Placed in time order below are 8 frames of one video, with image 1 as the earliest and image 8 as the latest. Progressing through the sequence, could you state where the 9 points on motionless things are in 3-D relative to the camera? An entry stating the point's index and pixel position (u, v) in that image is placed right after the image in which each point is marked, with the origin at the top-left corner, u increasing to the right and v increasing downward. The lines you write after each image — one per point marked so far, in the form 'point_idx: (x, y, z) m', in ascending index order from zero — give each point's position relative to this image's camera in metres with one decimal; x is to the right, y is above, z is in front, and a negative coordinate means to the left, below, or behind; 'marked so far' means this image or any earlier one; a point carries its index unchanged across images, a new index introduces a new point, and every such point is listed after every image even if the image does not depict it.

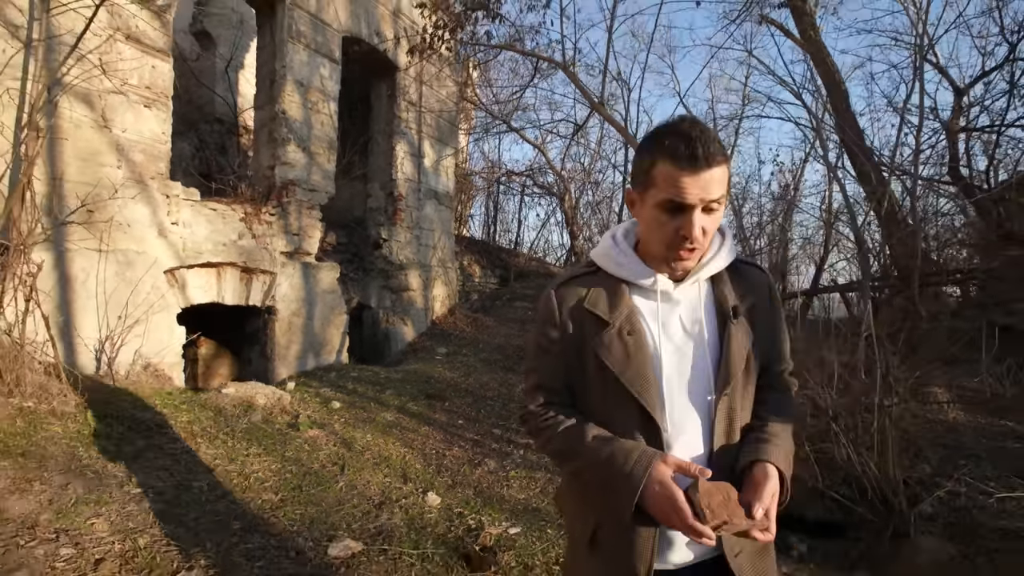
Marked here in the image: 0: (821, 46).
0: (+5.0, +3.9, +10.2) m
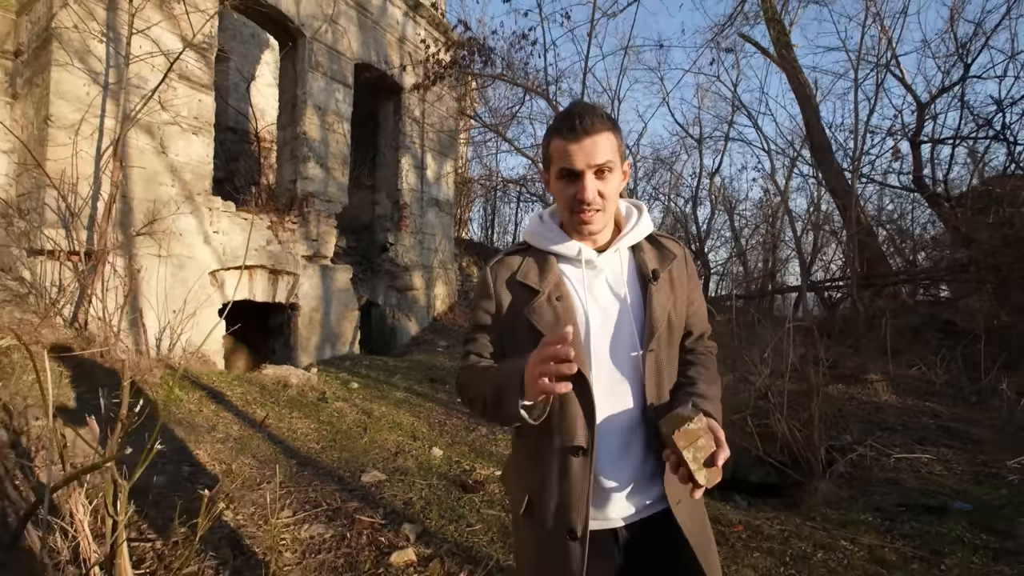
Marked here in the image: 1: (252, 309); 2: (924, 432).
0: (+4.9, +3.9, +11.2) m
1: (-3.3, -0.2, +8.1) m
2: (+3.6, -1.3, +5.6) m
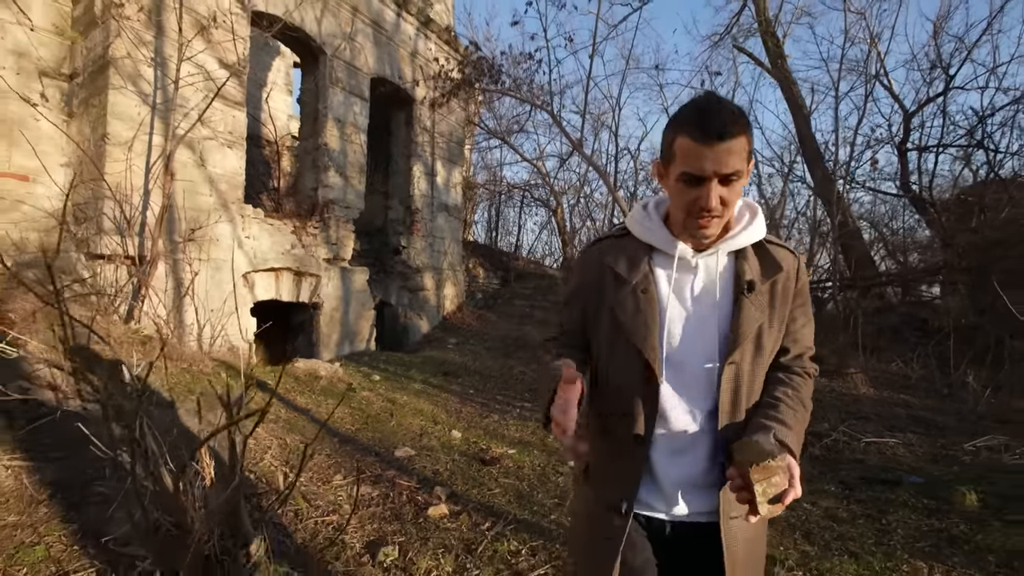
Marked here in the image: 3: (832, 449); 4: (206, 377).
0: (+5.0, +3.9, +11.8) m
1: (-3.2, -0.3, +8.7) m
2: (+3.7, -1.3, +6.2) m
3: (+2.6, -1.3, +5.3) m
4: (-2.5, -0.7, +5.3) m
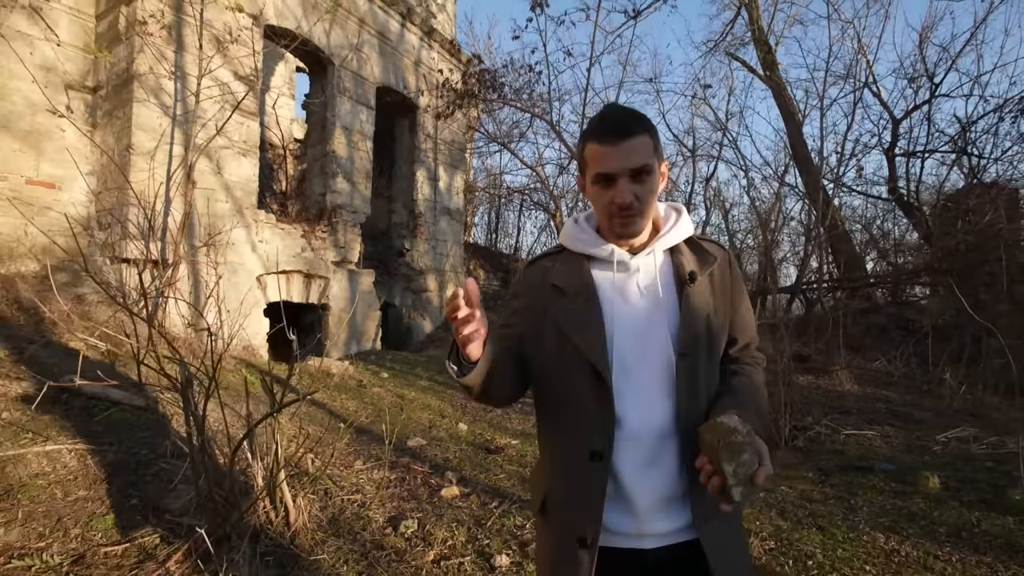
0: (+5.0, +3.8, +12.1) m
1: (-3.2, -0.3, +9.1) m
2: (+3.7, -1.3, +6.6) m
3: (+2.7, -1.3, +5.7) m
4: (-2.5, -0.7, +5.6) m
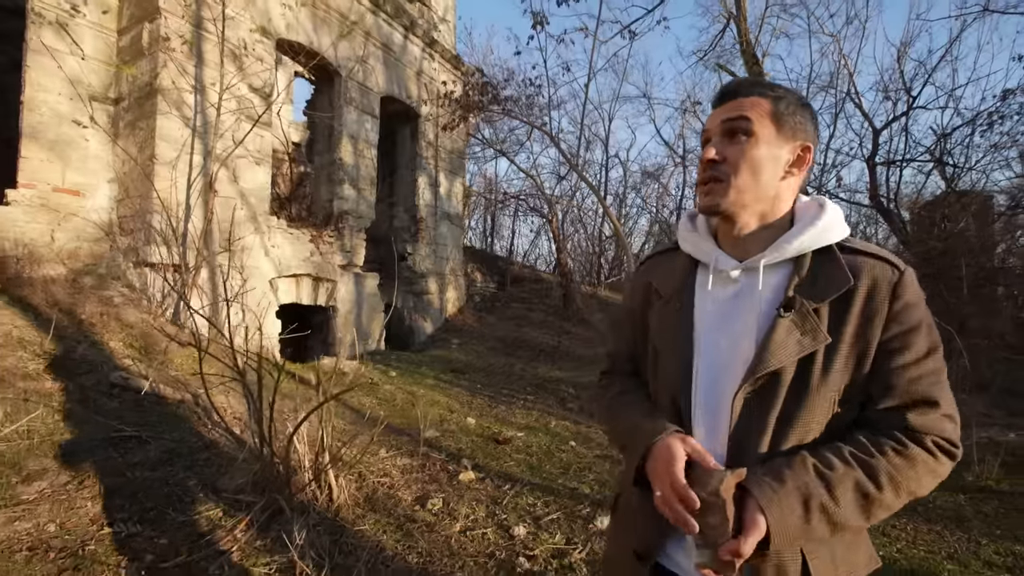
0: (+5.0, +3.8, +12.6) m
1: (-3.2, -0.3, +9.4) m
2: (+3.7, -1.3, +7.0) m
3: (+2.7, -1.4, +6.1) m
4: (-2.4, -0.8, +6.0) m
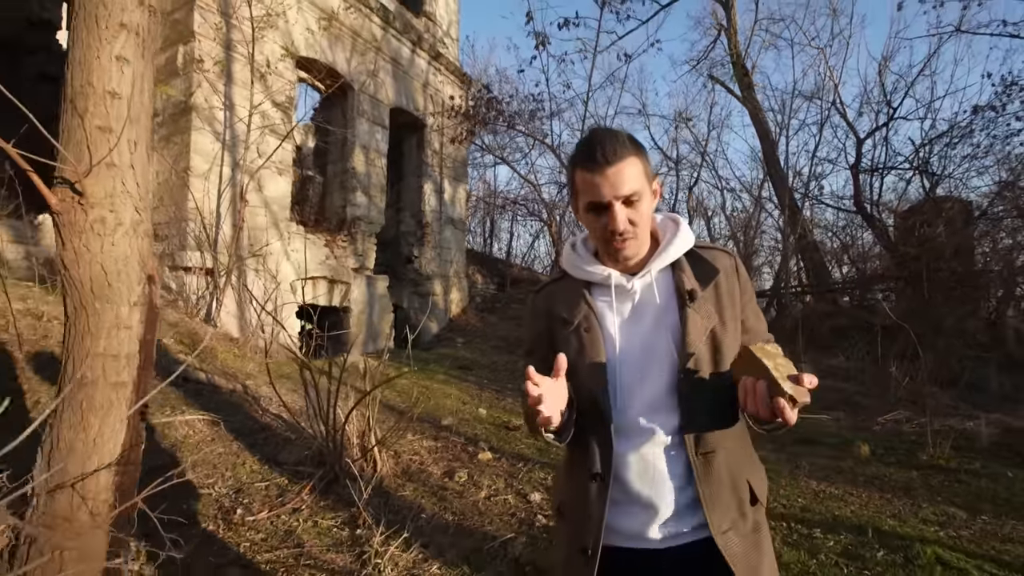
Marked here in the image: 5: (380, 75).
0: (+5.0, +3.8, +13.3) m
1: (-3.1, -0.3, +10.0) m
2: (+3.8, -1.4, +7.6) m
3: (+2.8, -1.4, +6.7) m
4: (-2.4, -0.8, +6.5) m
5: (-2.1, +3.4, +10.3) m
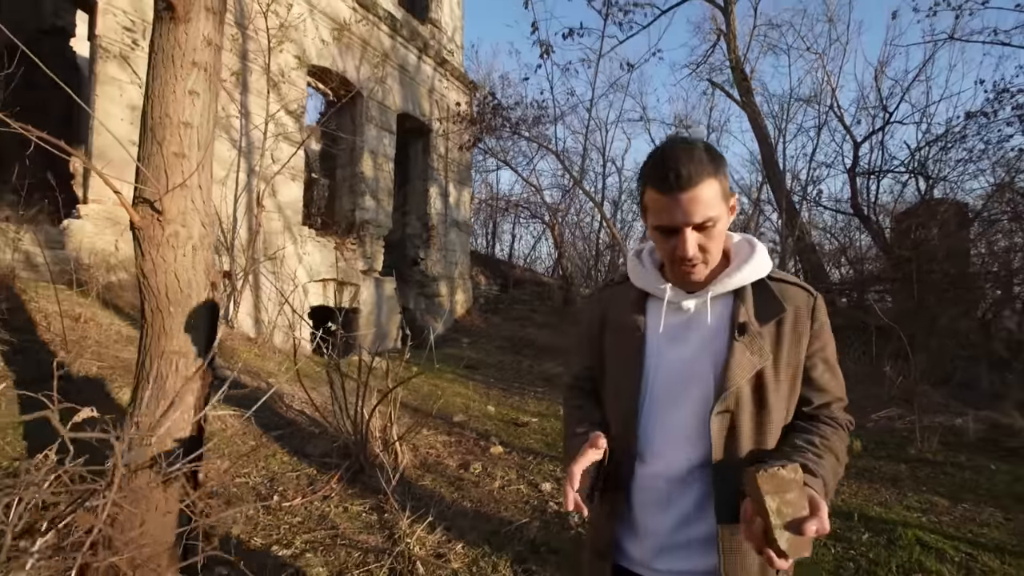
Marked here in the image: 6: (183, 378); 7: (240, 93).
0: (+5.1, +3.7, +13.5) m
1: (-3.1, -0.4, +10.2) m
2: (+3.9, -1.4, +7.9) m
3: (+2.9, -1.4, +7.0) m
4: (-2.3, -0.8, +6.8) m
5: (-2.0, +3.4, +10.6) m
6: (-1.3, -0.4, +2.5) m
7: (-3.3, +2.3, +7.7) m
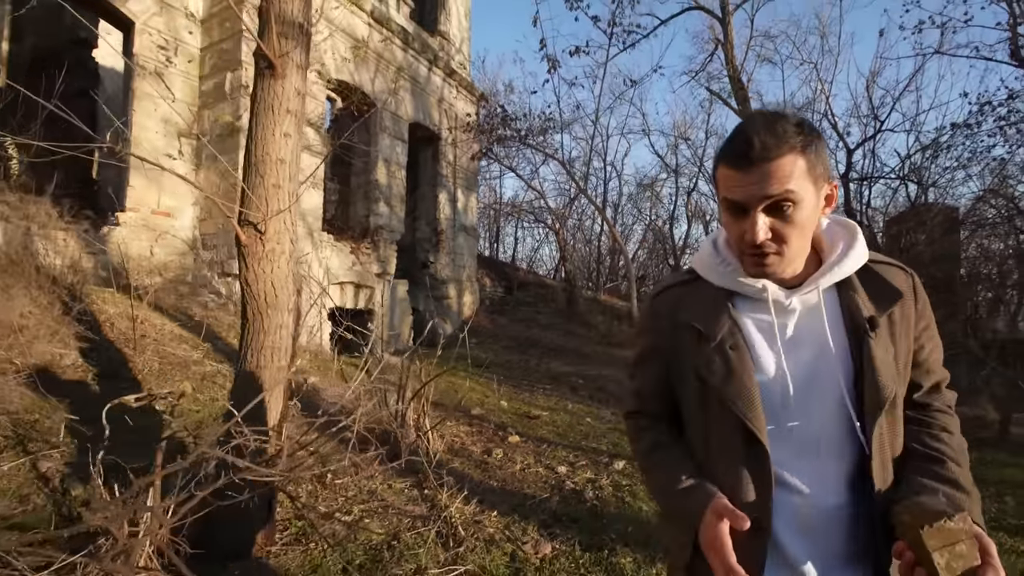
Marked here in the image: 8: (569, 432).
0: (+5.2, +3.7, +14.0) m
1: (-2.9, -0.4, +10.7) m
2: (+4.0, -1.4, +8.4) m
3: (+3.0, -1.5, +7.5) m
4: (-2.1, -0.8, +7.3) m
5: (-1.9, +3.3, +11.1) m
6: (-1.1, -0.4, +3.0) m
7: (-3.1, +2.3, +8.2) m
8: (+0.5, -1.3, +5.9) m
